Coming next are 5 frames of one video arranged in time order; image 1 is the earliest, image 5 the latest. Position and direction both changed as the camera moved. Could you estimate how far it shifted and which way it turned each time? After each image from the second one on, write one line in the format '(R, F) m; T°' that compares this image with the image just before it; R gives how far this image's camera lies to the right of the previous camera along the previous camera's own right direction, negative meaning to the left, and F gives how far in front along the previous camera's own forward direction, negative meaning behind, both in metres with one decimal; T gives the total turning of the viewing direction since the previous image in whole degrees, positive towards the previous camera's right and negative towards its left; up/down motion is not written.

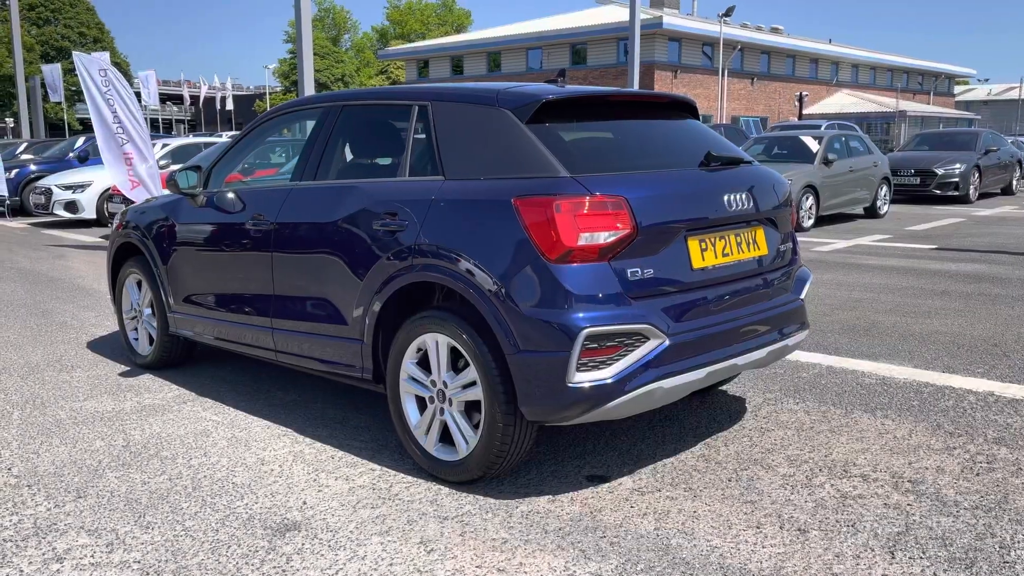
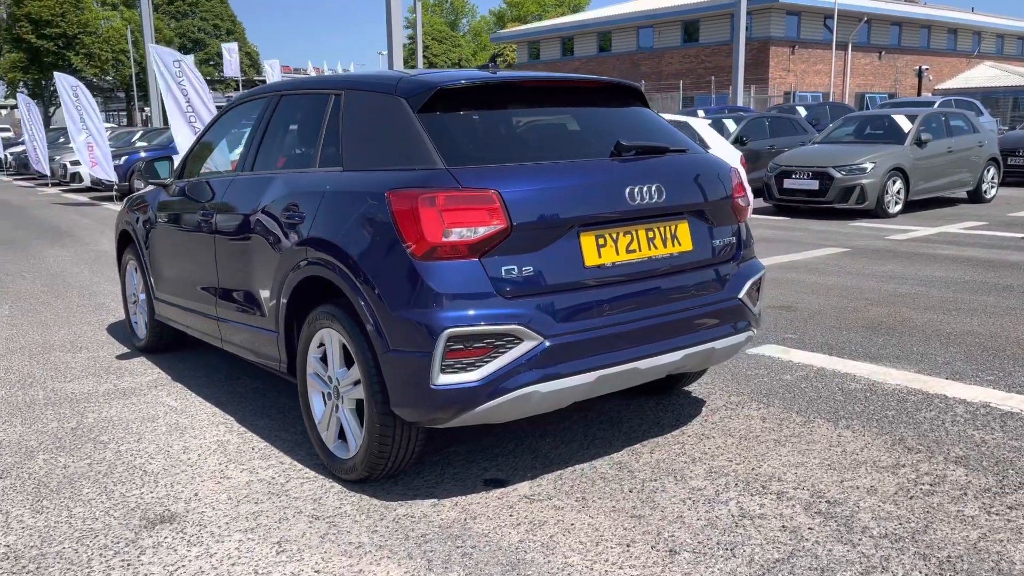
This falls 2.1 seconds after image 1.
(+0.9, +0.2) m; -8°
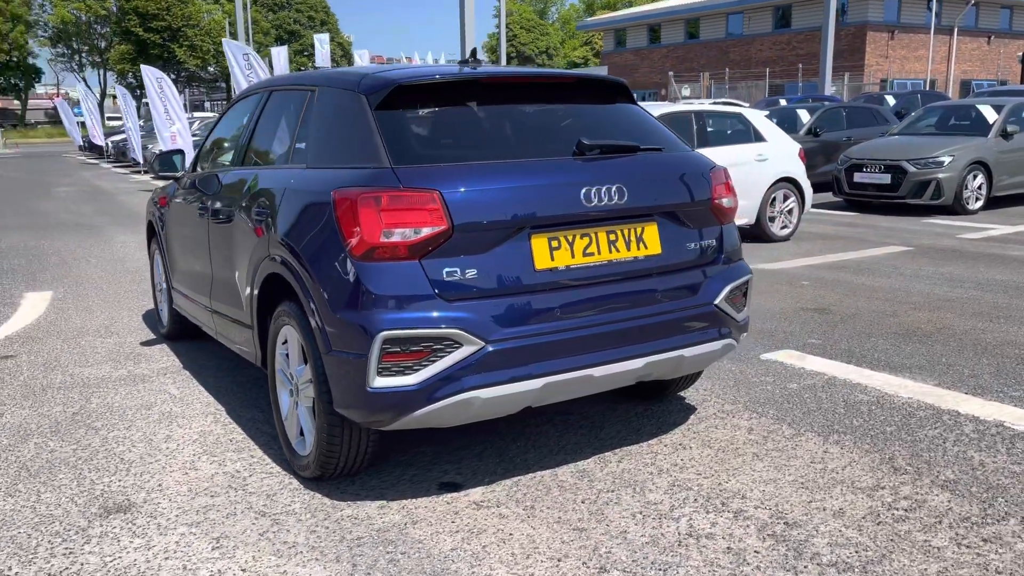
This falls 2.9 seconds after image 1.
(+0.5, +0.1) m; -6°
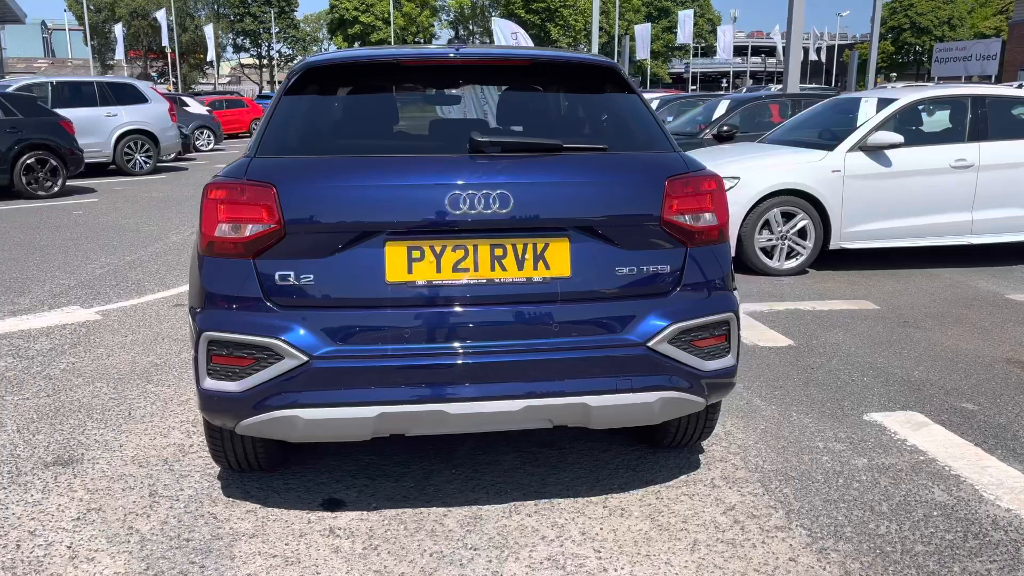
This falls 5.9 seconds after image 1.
(+1.6, +0.8) m; -24°
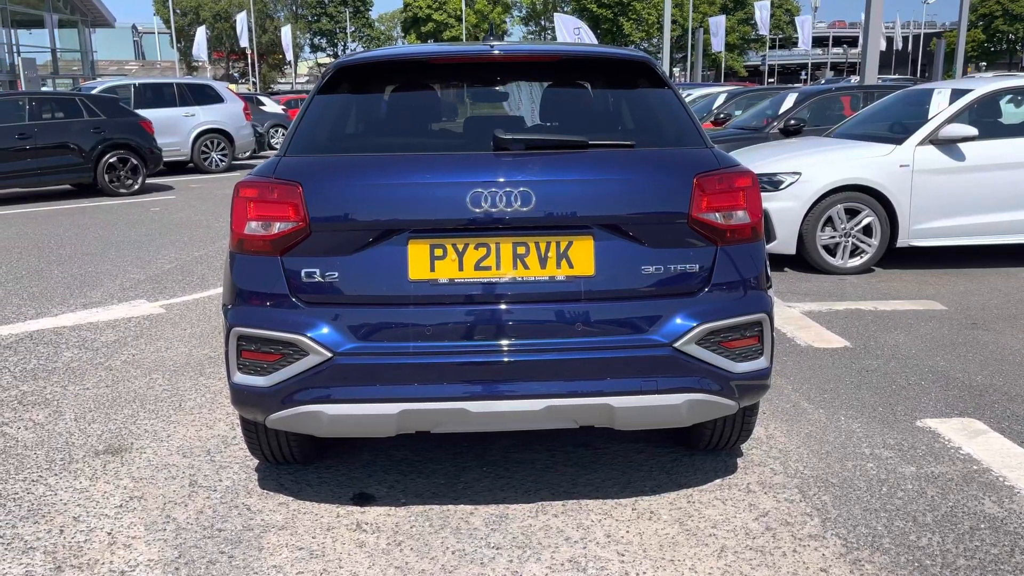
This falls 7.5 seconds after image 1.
(+0.2, 0.0) m; -5°
